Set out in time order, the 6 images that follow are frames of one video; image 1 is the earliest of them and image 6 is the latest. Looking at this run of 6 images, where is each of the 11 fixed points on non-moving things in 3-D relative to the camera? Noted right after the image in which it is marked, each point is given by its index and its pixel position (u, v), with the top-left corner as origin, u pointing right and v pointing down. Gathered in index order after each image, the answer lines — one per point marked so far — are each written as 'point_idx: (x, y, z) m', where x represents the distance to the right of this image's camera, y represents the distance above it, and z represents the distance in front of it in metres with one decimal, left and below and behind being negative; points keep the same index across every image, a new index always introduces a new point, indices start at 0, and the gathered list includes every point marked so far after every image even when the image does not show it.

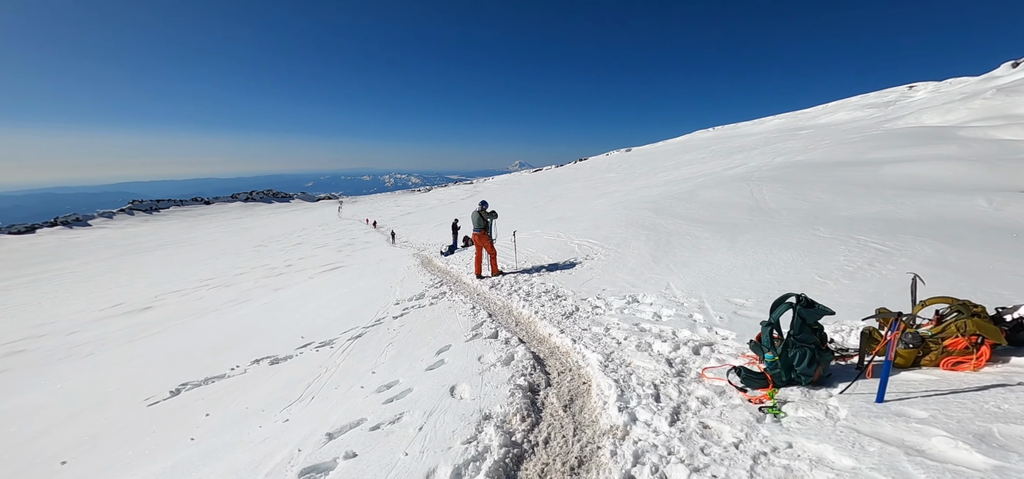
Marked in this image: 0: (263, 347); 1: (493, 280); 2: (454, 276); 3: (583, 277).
0: (-6.9, -2.9, +9.7) m
1: (-0.6, -1.3, +11.4) m
2: (-2.2, -1.4, +13.3) m
3: (+2.1, -1.1, +10.1) m
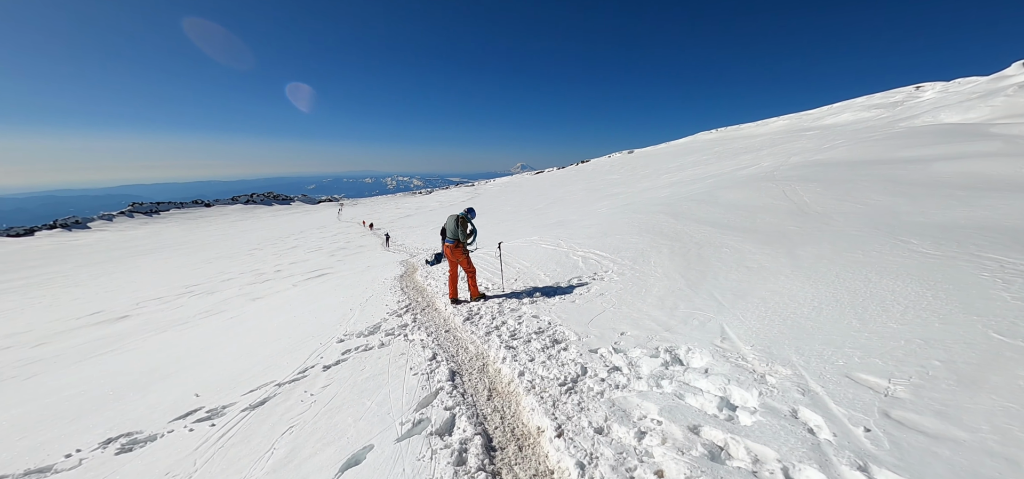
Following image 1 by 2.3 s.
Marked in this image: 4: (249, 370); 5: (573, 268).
0: (-7.3, -3.2, +7.0) m
1: (-1.0, -1.7, +8.6) m
2: (-2.6, -1.8, +10.5) m
3: (+1.7, -1.5, +7.3) m
4: (-5.7, -2.8, +7.5) m
5: (+1.9, -0.9, +10.7) m
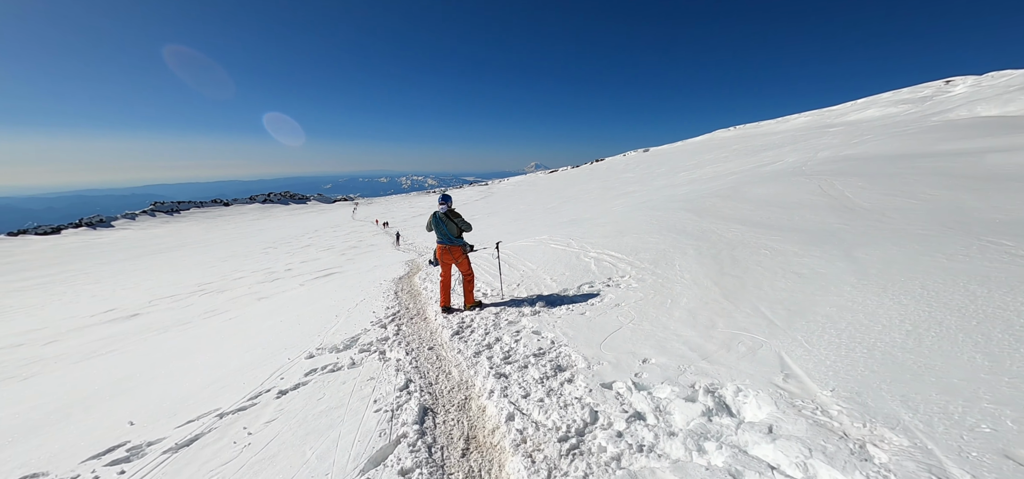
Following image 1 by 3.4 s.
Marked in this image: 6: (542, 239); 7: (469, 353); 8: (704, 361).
0: (-7.4, -3.2, +6.1) m
1: (-1.0, -1.7, +7.4) m
2: (-2.5, -1.8, +9.4) m
3: (+1.6, -1.5, +6.0) m
4: (-5.8, -2.8, +6.5) m
5: (+2.0, -0.9, +9.4) m
6: (+1.5, 0.0, +16.3) m
7: (-0.7, -1.9, +5.8) m
8: (+2.5, -1.6, +4.5) m
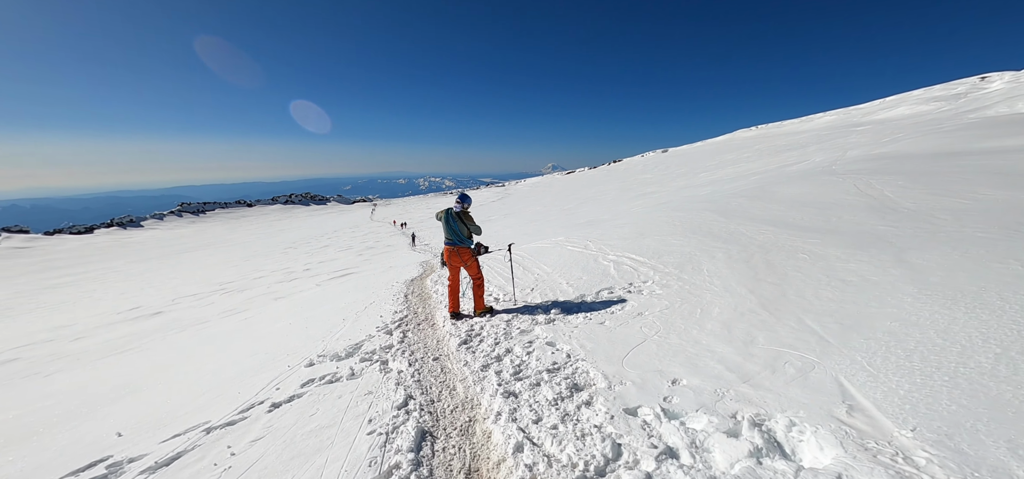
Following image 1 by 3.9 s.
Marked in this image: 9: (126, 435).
0: (-7.2, -3.2, +5.9) m
1: (-0.8, -1.7, +6.9) m
2: (-2.2, -1.8, +8.9) m
3: (+1.8, -1.5, +5.4) m
4: (-5.6, -2.8, +6.2) m
5: (+2.3, -0.9, +8.8) m
6: (+2.1, -0.1, +15.7) m
7: (-0.5, -1.9, +5.3) m
8: (+2.6, -1.6, +3.9) m
9: (-5.7, -2.9, +5.1) m
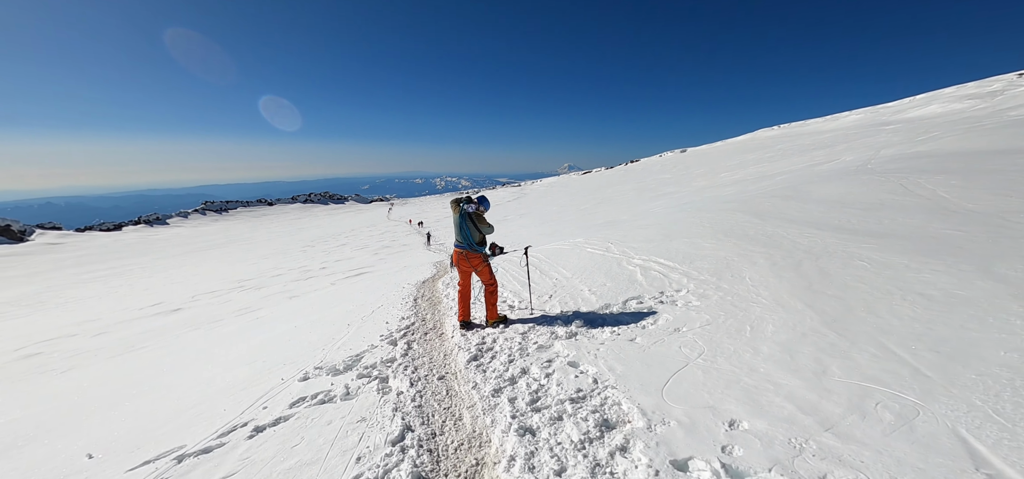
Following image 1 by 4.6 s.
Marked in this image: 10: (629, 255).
0: (-7.0, -3.2, +5.4) m
1: (-0.5, -1.8, +6.2) m
2: (-1.8, -1.9, +8.3) m
3: (+2.0, -1.6, +4.6) m
4: (-5.3, -2.8, +5.7) m
5: (+2.7, -1.0, +7.9) m
6: (+2.8, -0.1, +14.9) m
7: (-0.3, -2.0, +4.6) m
8: (+2.8, -1.7, +3.0) m
9: (-5.5, -2.9, +4.6) m
10: (+3.5, -0.5, +10.3) m
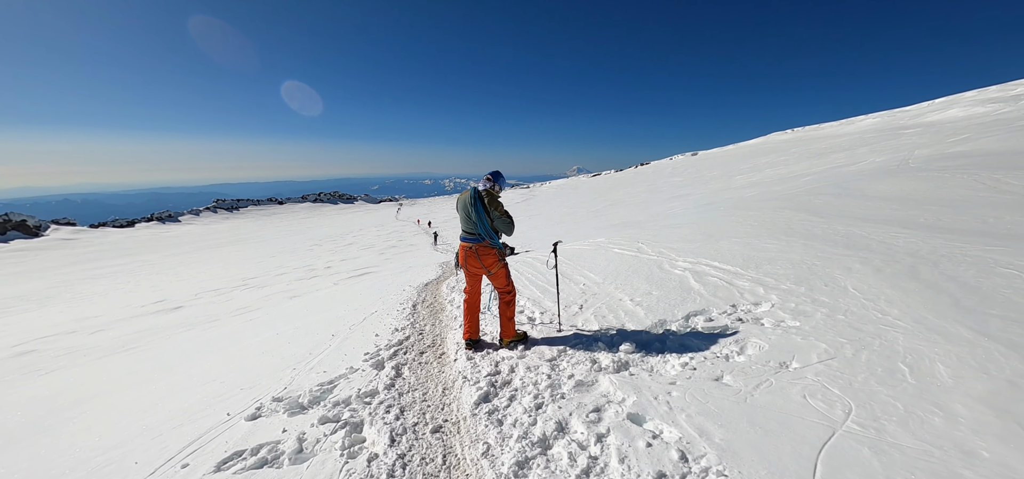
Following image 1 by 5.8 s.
0: (-6.7, -3.0, +3.9) m
1: (-0.2, -1.7, +4.5) m
2: (-1.4, -1.7, +6.7) m
3: (+2.3, -1.5, +2.9) m
4: (-5.0, -2.7, +4.1) m
5: (+3.0, -0.9, +6.2) m
6: (+3.3, -0.1, +13.1) m
7: (0.0, -1.9, +2.9) m
8: (+3.0, -1.6, +1.3) m
9: (-5.2, -2.7, +3.1) m
10: (+3.9, -0.4, +8.5) m
